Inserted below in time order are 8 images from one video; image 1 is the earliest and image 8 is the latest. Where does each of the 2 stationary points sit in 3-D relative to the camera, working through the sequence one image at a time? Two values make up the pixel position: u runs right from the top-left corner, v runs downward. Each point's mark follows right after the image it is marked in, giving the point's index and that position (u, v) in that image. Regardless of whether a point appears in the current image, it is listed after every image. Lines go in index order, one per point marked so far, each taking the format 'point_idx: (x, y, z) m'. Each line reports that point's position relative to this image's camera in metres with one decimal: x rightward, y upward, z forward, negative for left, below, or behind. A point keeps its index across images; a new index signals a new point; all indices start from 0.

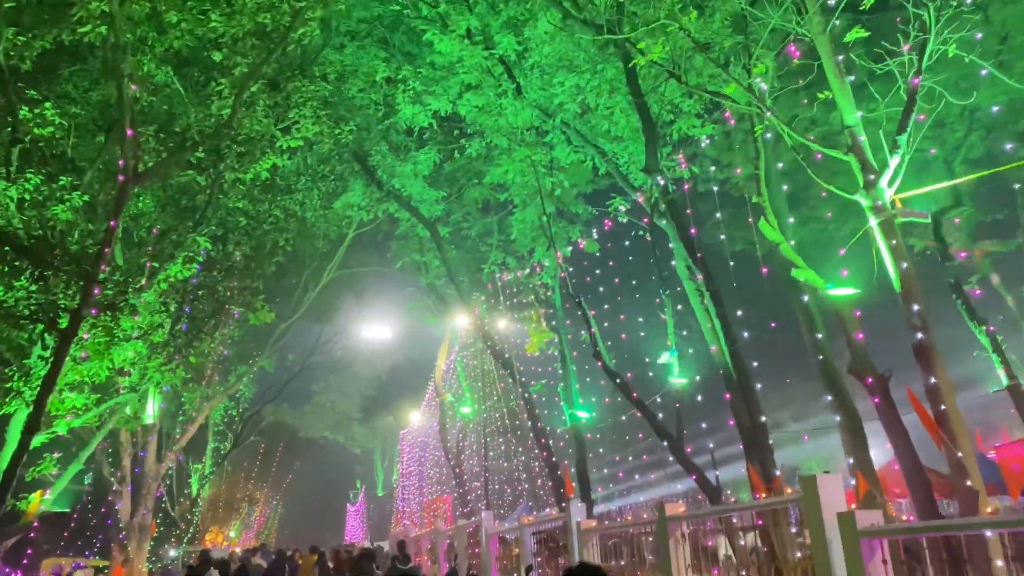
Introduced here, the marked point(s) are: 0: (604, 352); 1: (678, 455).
0: (+1.2, -0.8, +10.9) m
1: (+2.0, -2.0, +10.1) m
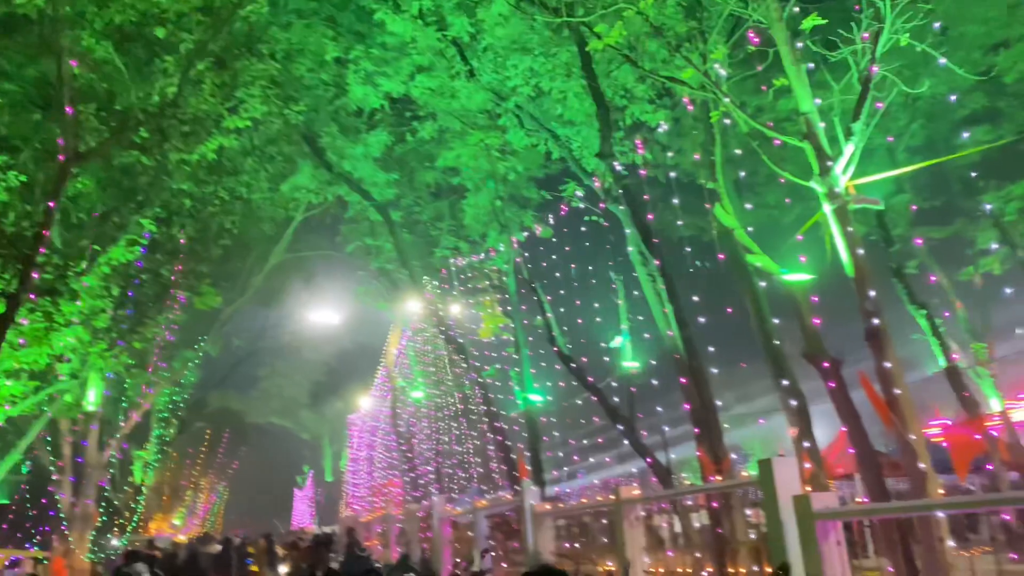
0: (+0.6, -0.6, +10.9) m
1: (+1.5, -1.8, +10.2) m
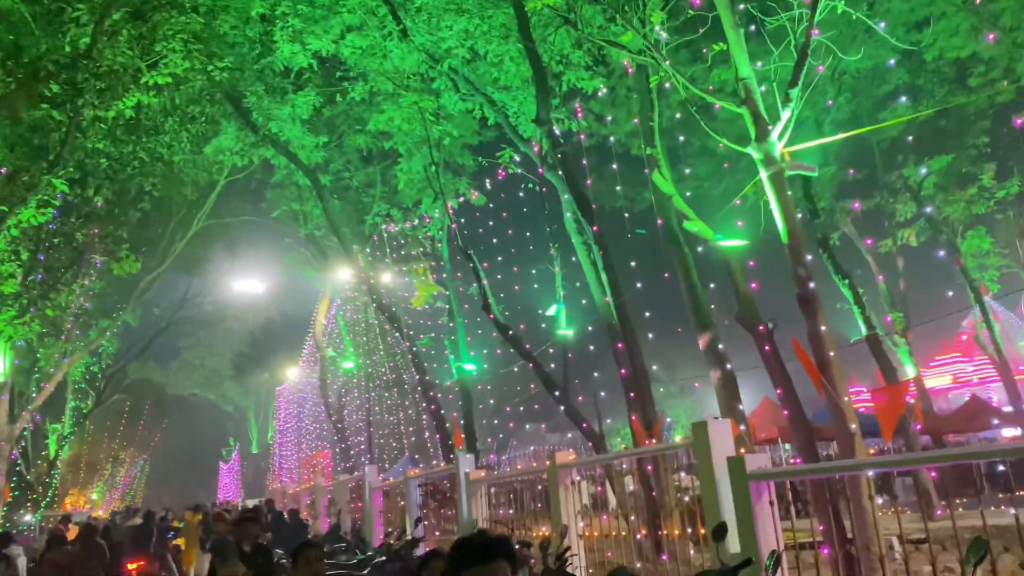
0: (-0.2, -0.2, +10.9) m
1: (+0.6, -1.4, +10.3) m
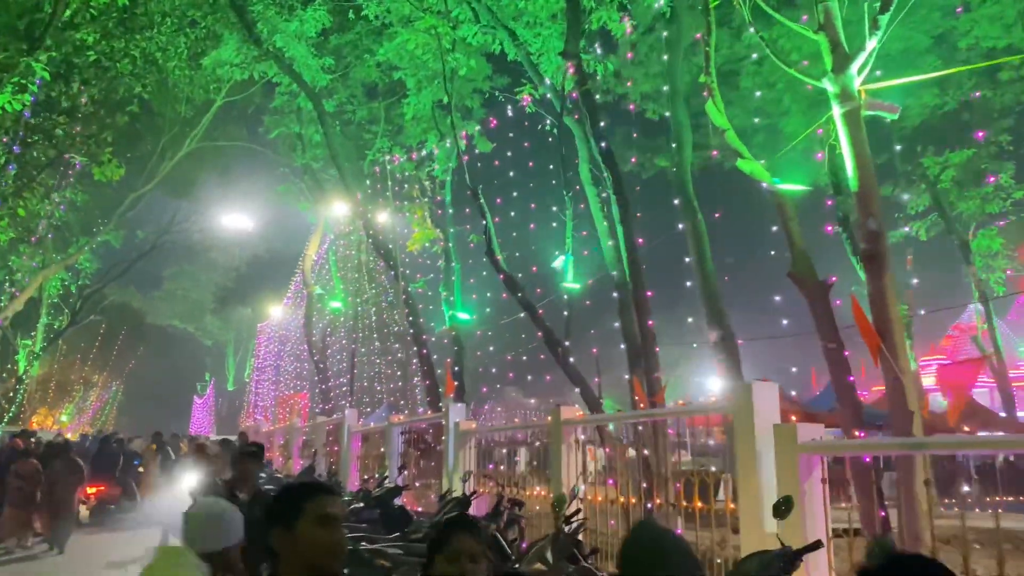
0: (-0.2, +0.5, +10.2) m
1: (+0.6, -0.9, +9.7) m
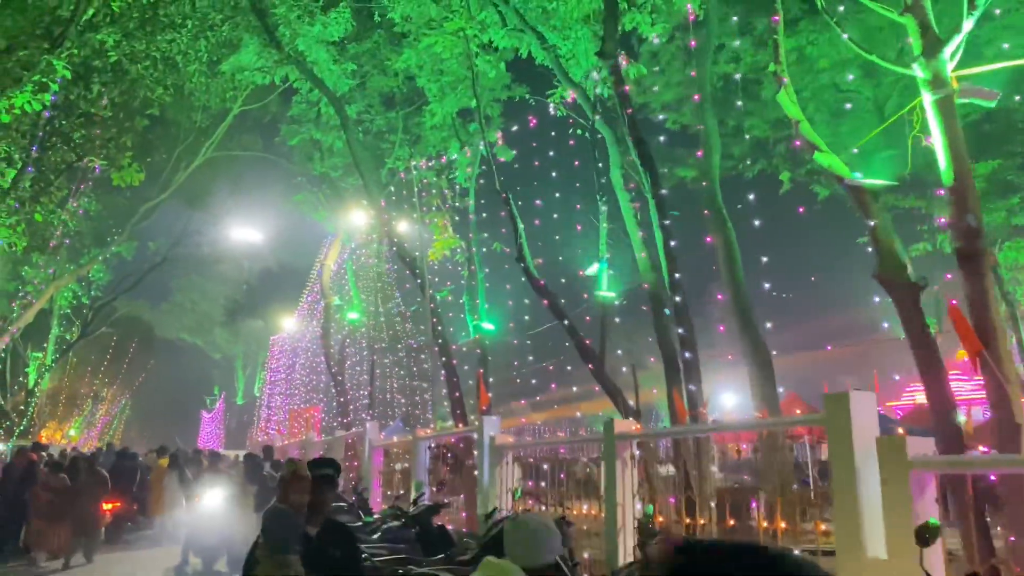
0: (+0.2, +0.4, +9.8) m
1: (+1.0, -1.0, +9.3) m
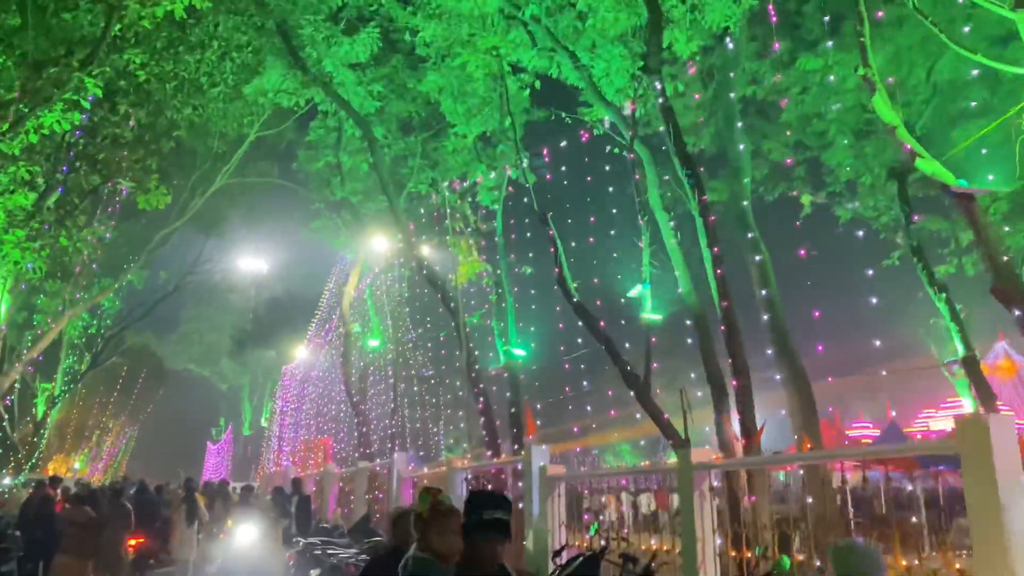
0: (+0.6, +0.1, +9.5) m
1: (+1.4, -1.2, +8.9) m
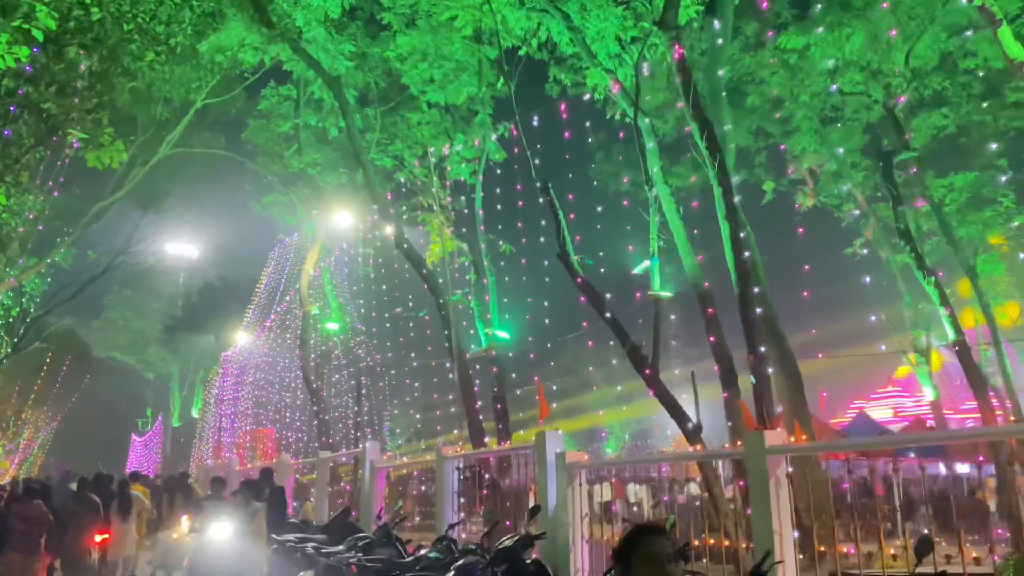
0: (+0.6, +0.4, +8.8) m
1: (+1.4, -1.0, +8.3) m
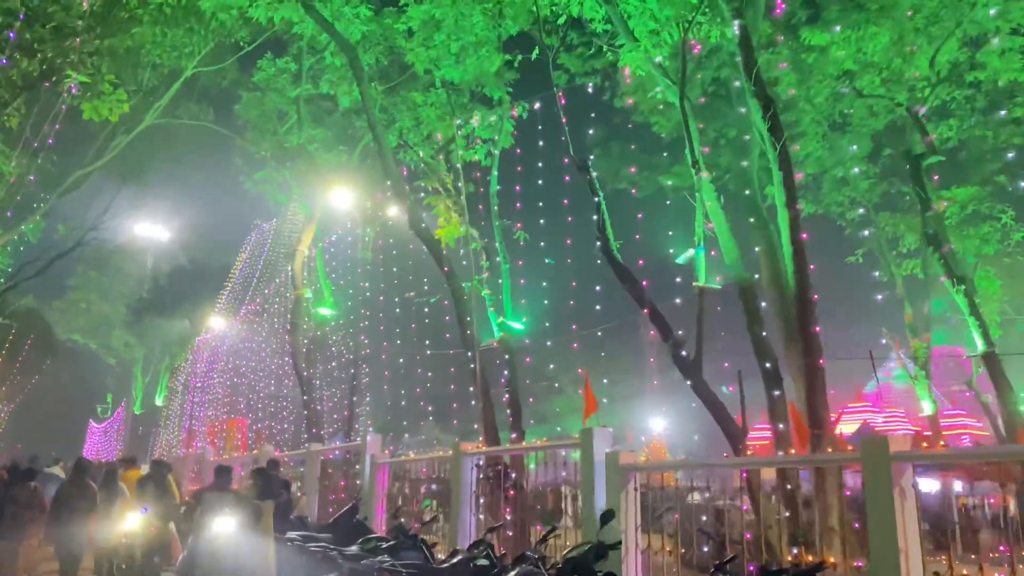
0: (+0.9, +0.5, +8.2) m
1: (+1.7, -0.9, +7.7) m
